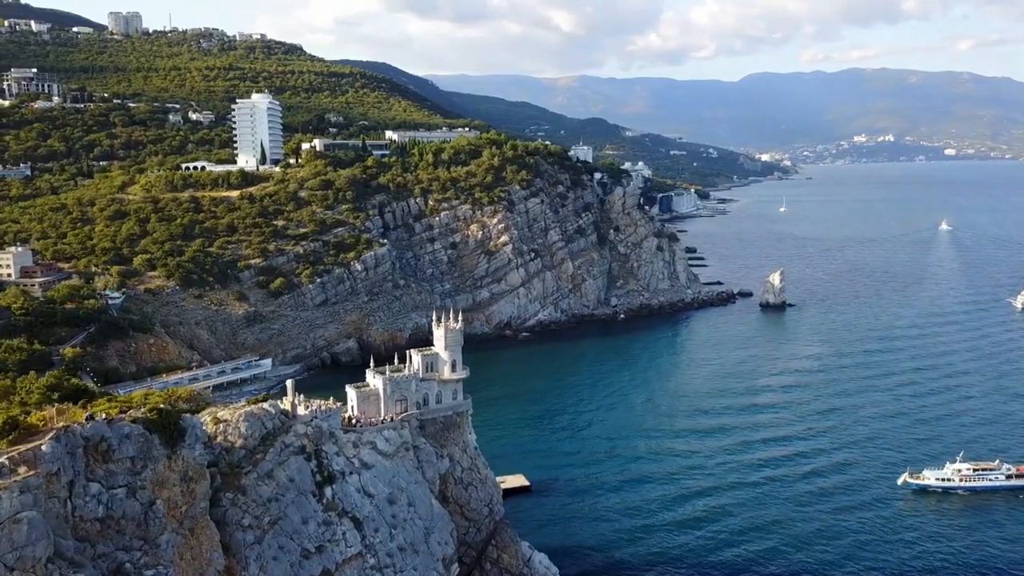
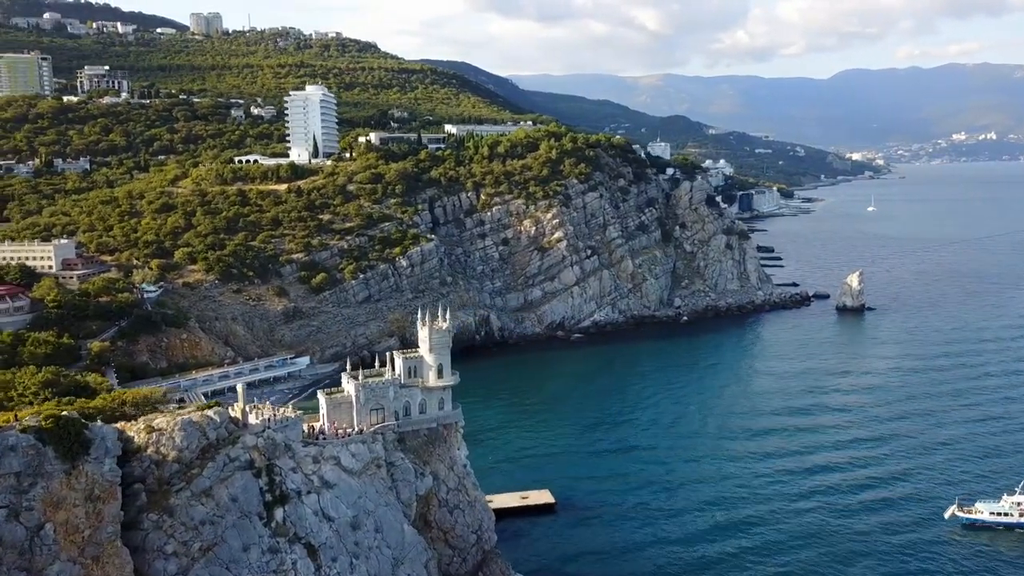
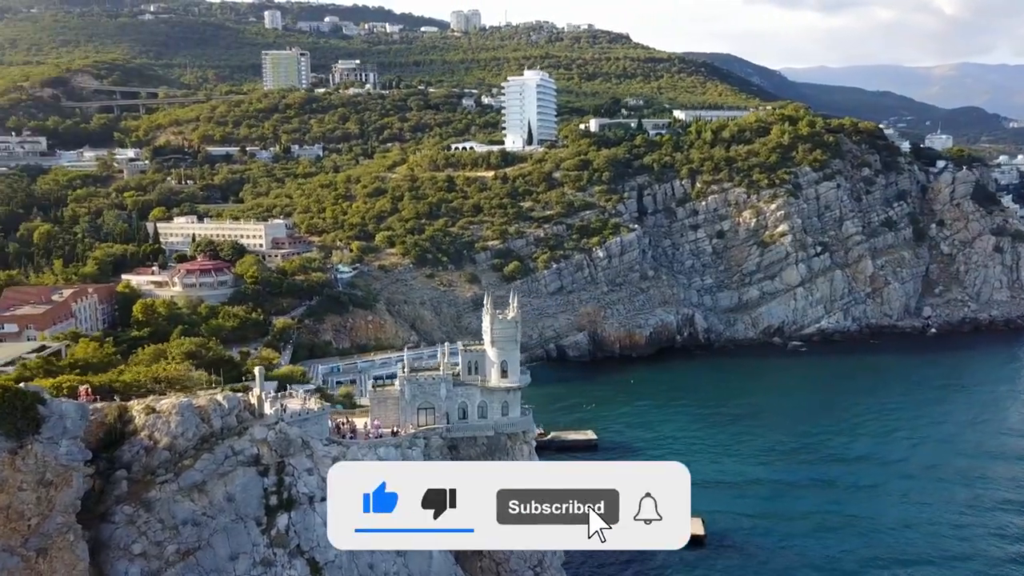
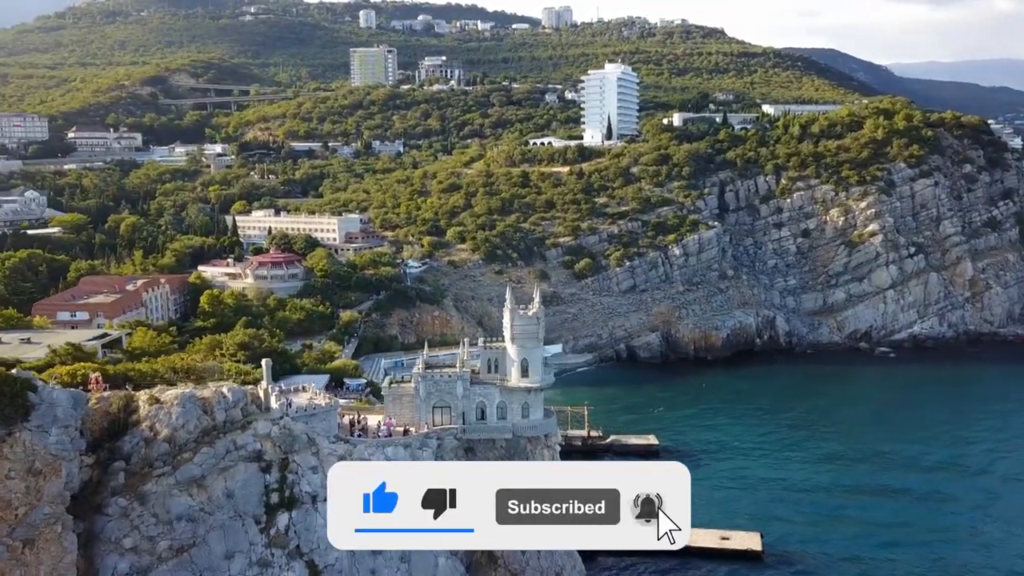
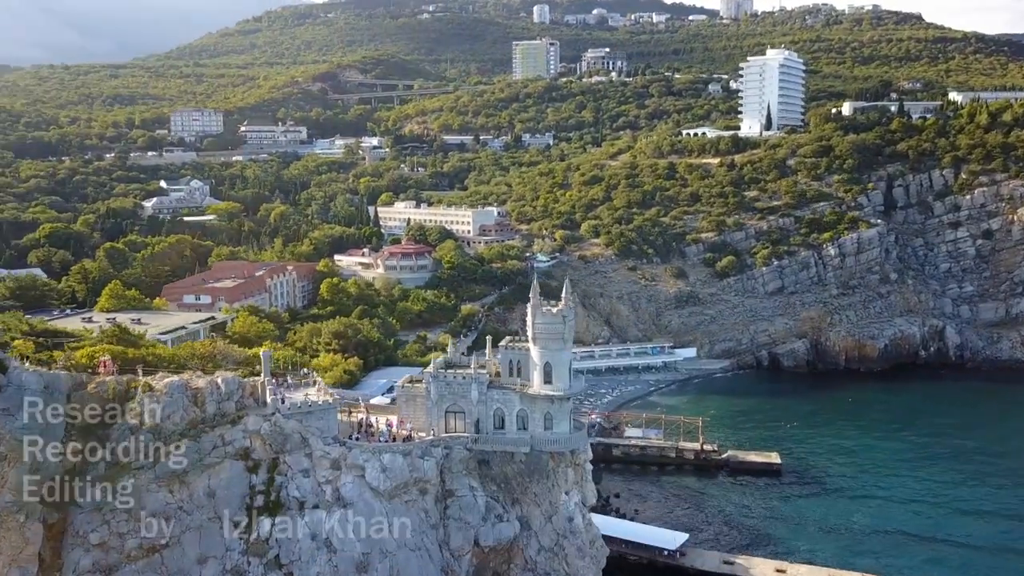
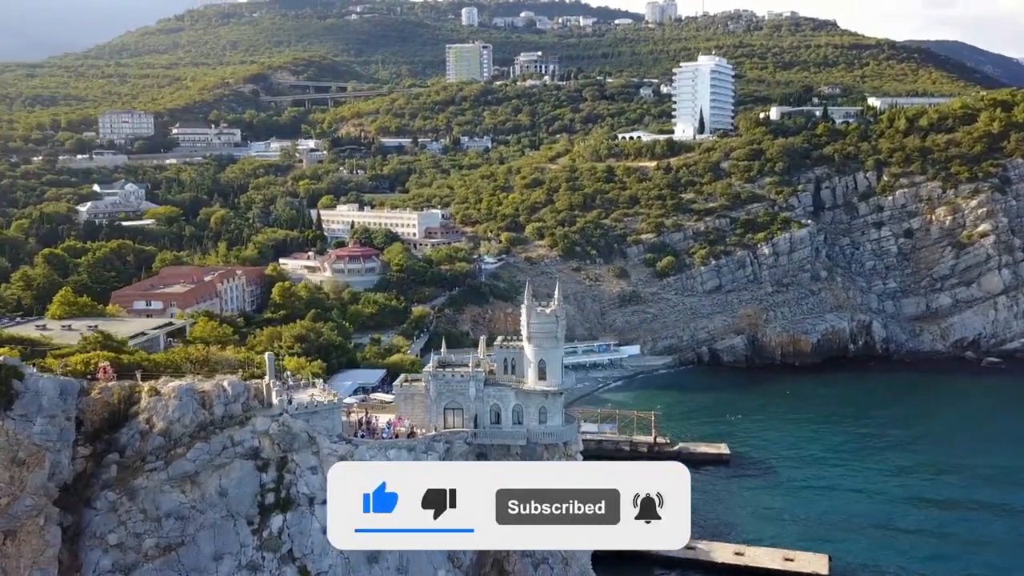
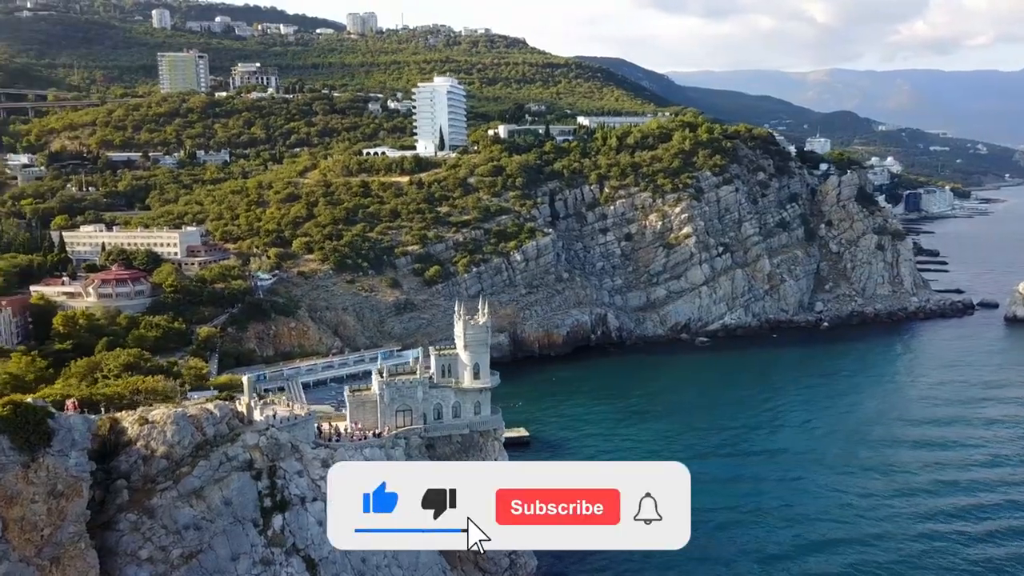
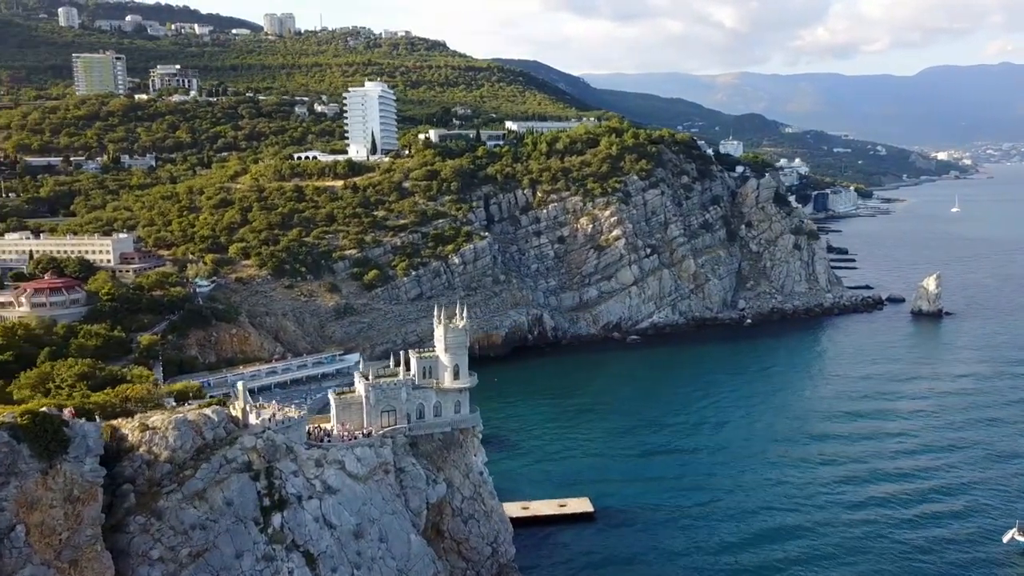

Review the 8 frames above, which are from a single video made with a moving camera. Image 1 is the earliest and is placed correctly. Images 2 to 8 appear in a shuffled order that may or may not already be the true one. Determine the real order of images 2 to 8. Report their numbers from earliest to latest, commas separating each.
2, 8, 7, 3, 4, 6, 5
